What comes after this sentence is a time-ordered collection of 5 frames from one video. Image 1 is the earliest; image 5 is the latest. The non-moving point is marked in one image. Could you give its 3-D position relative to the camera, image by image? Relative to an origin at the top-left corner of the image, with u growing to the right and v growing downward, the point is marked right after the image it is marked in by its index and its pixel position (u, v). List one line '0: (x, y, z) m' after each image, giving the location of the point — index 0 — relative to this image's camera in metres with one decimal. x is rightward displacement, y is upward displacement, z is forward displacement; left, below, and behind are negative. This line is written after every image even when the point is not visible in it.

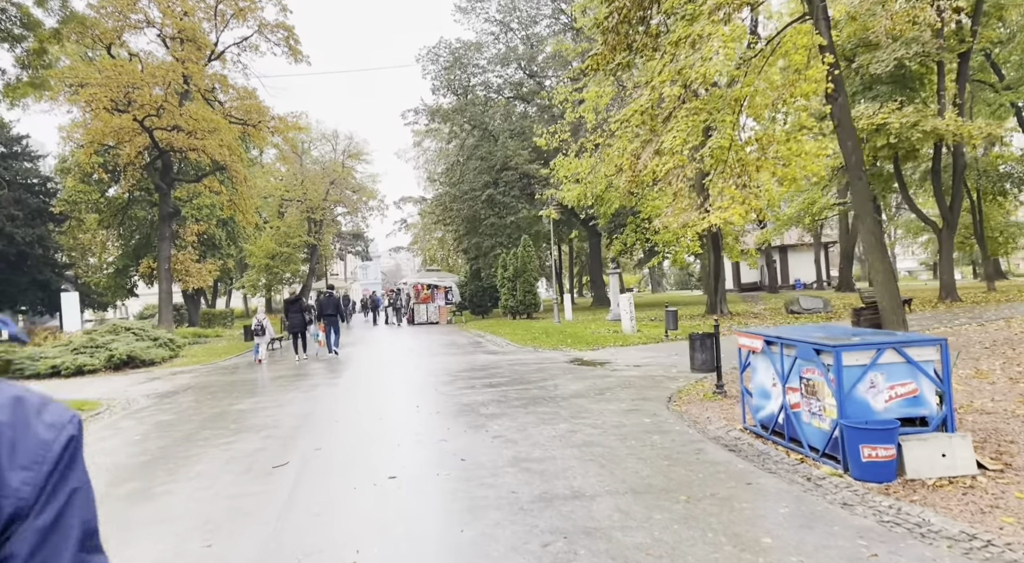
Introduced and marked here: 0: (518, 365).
0: (+0.1, -1.6, +14.3) m
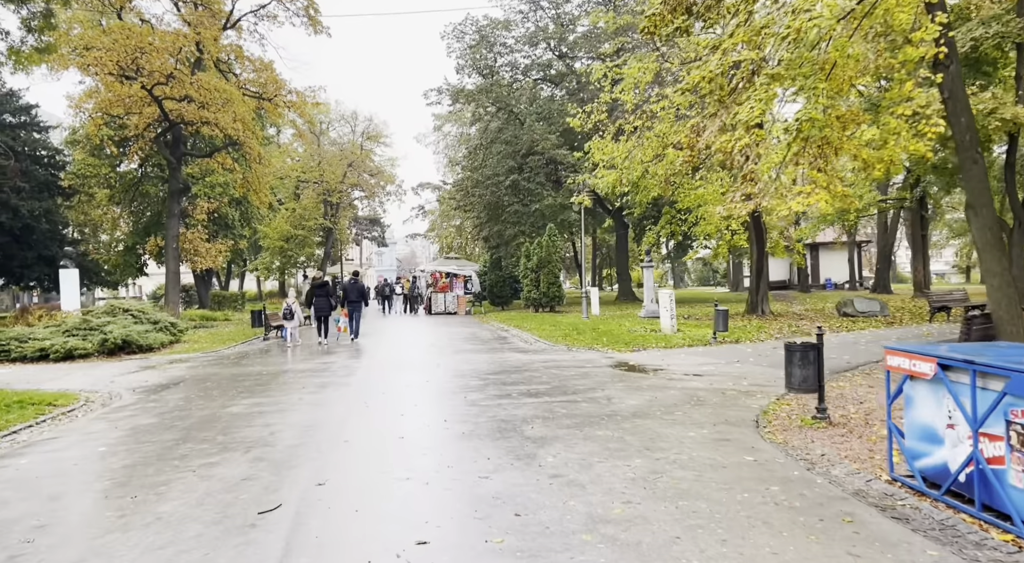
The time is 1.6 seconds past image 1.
0: (+0.7, -1.4, +12.5) m
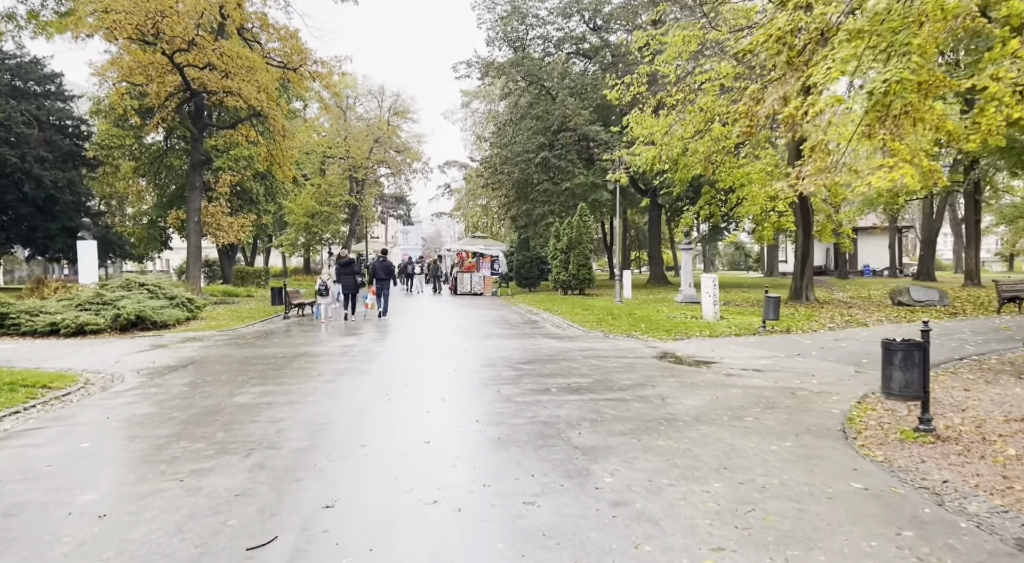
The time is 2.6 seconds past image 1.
0: (+1.2, -1.1, +11.4) m
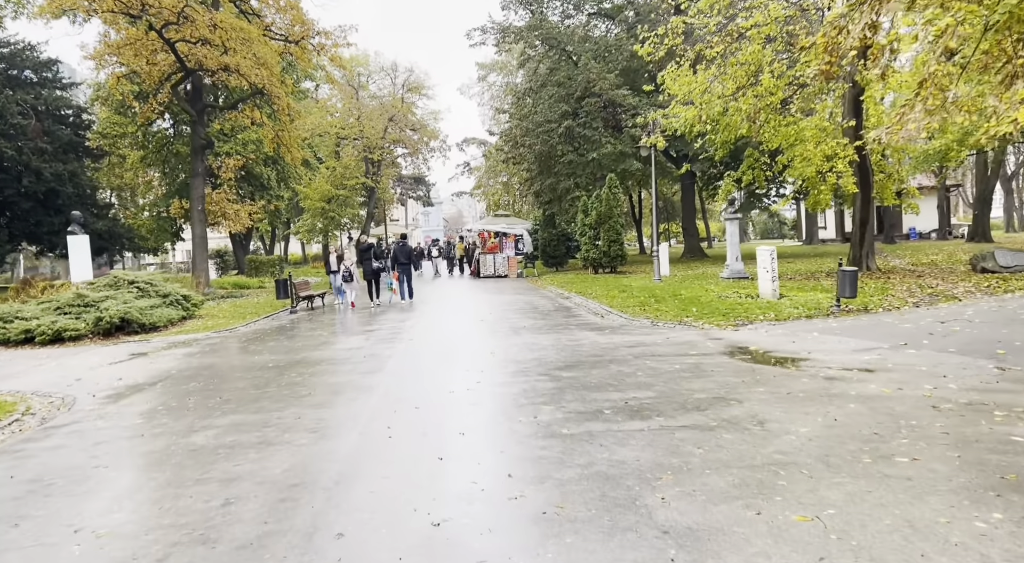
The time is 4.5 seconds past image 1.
0: (+1.7, -0.9, +9.3) m
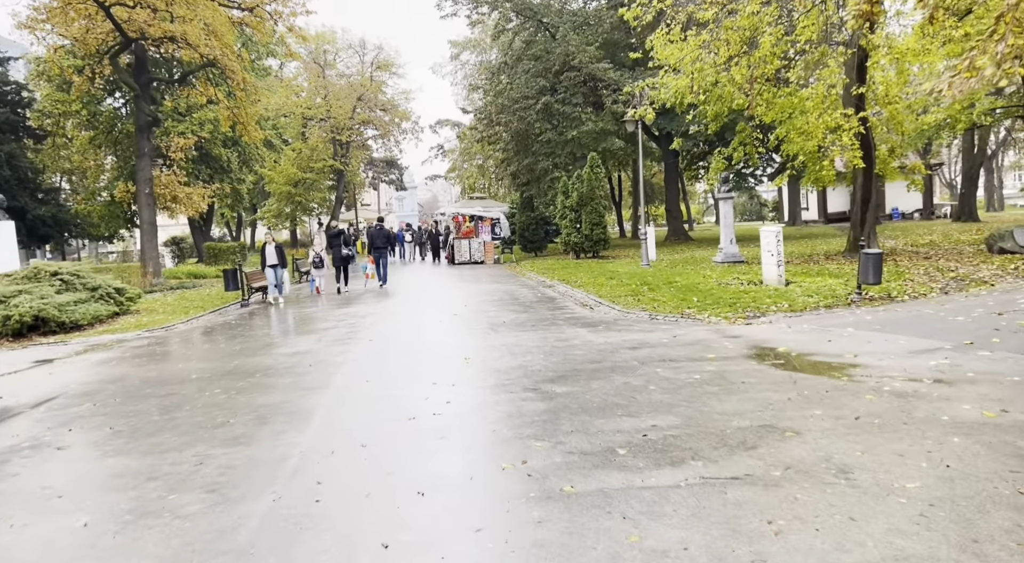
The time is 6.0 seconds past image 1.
0: (+1.4, -0.8, +7.5) m
